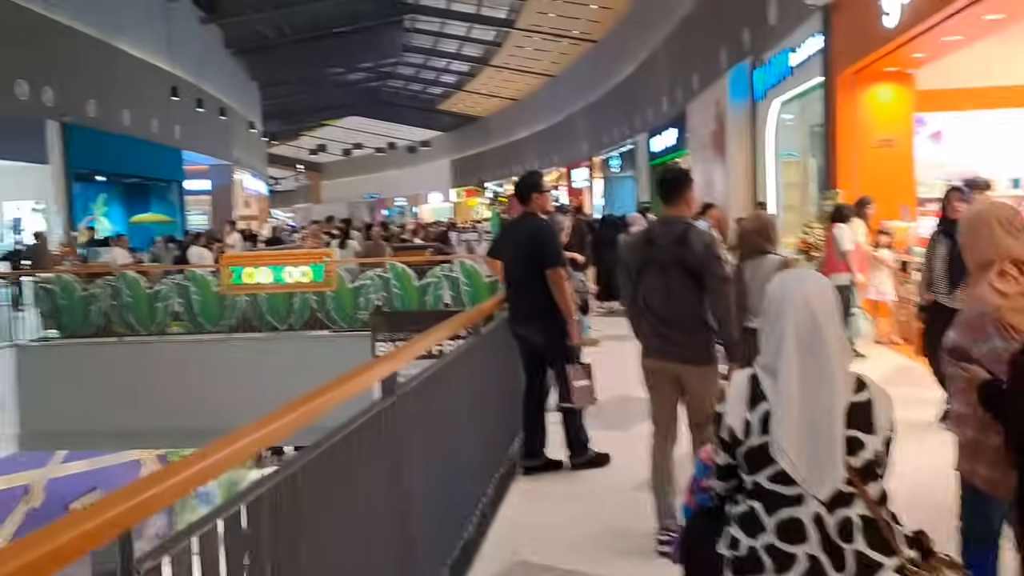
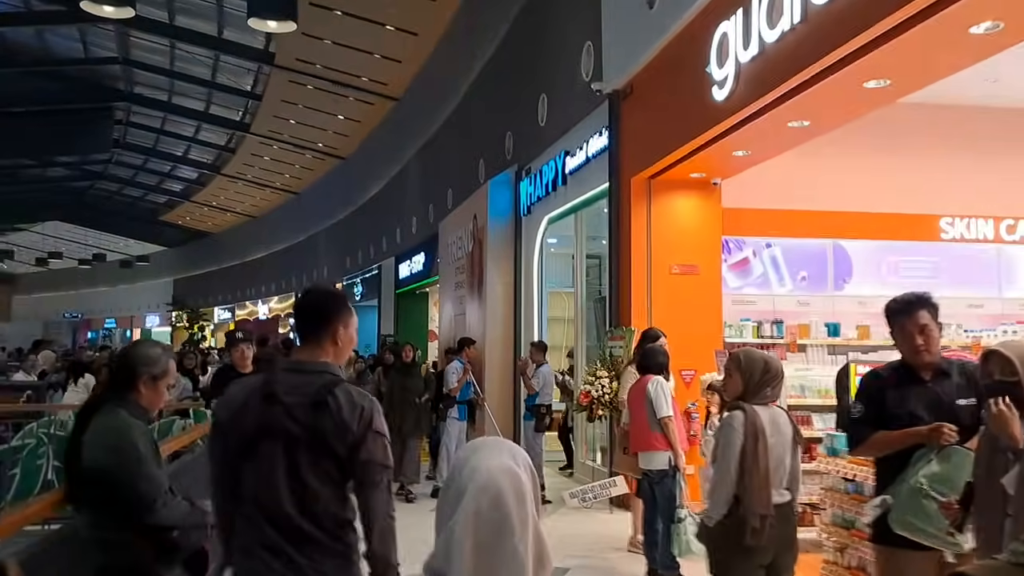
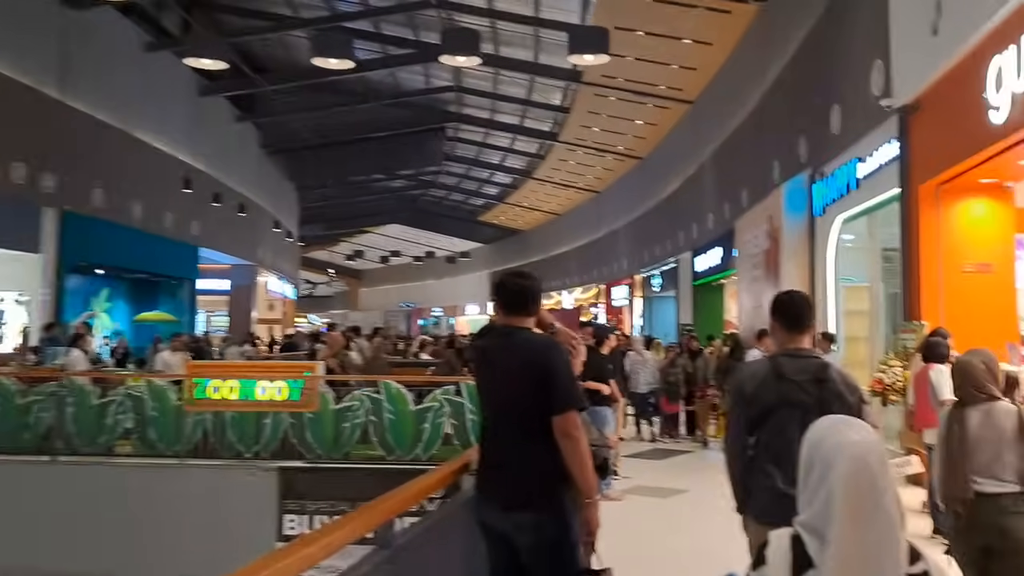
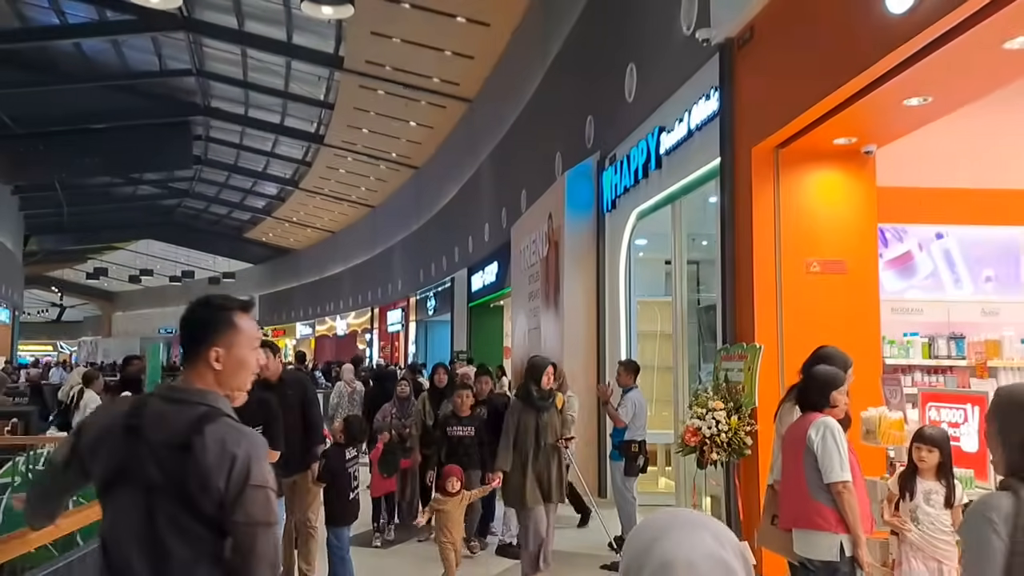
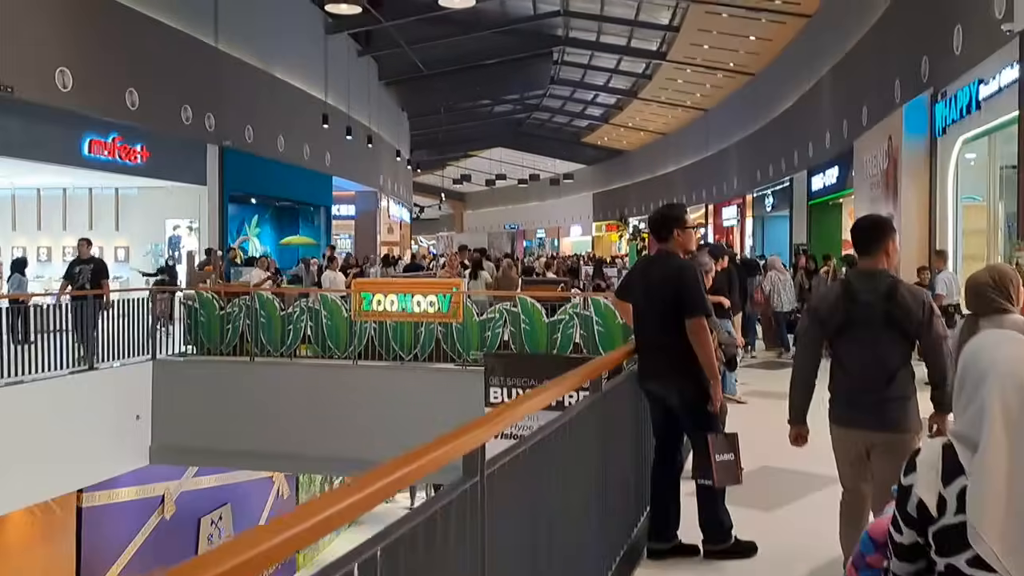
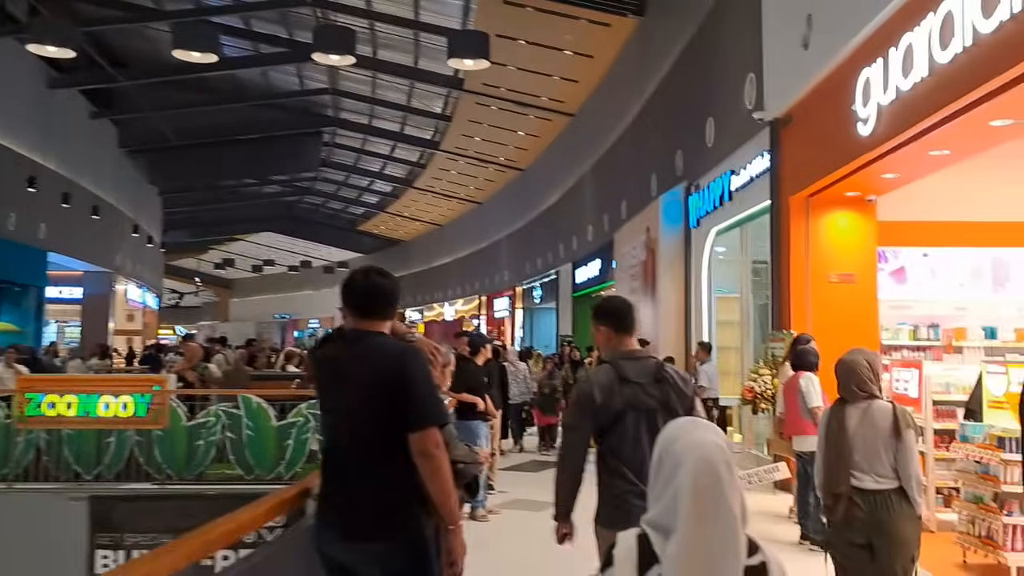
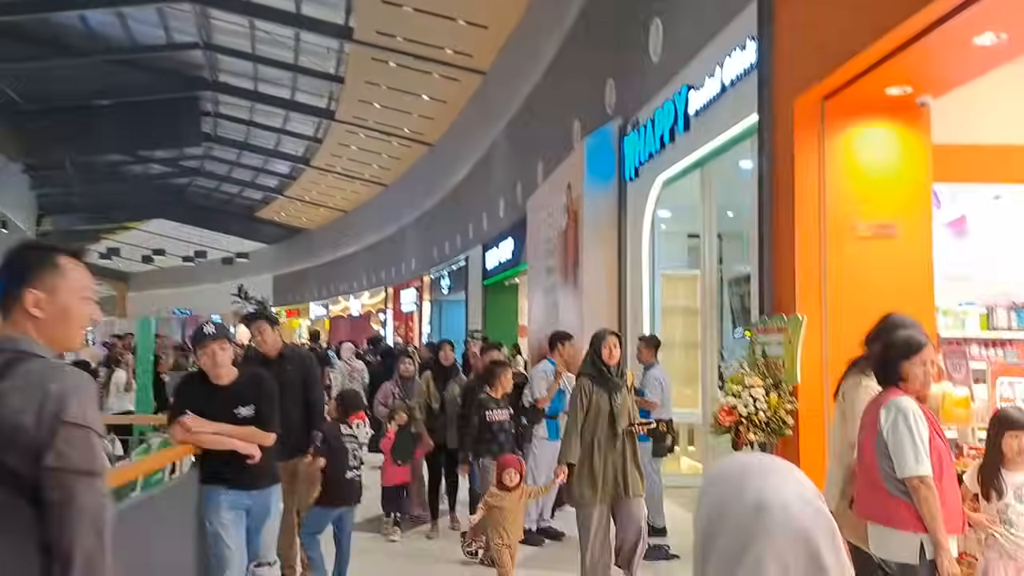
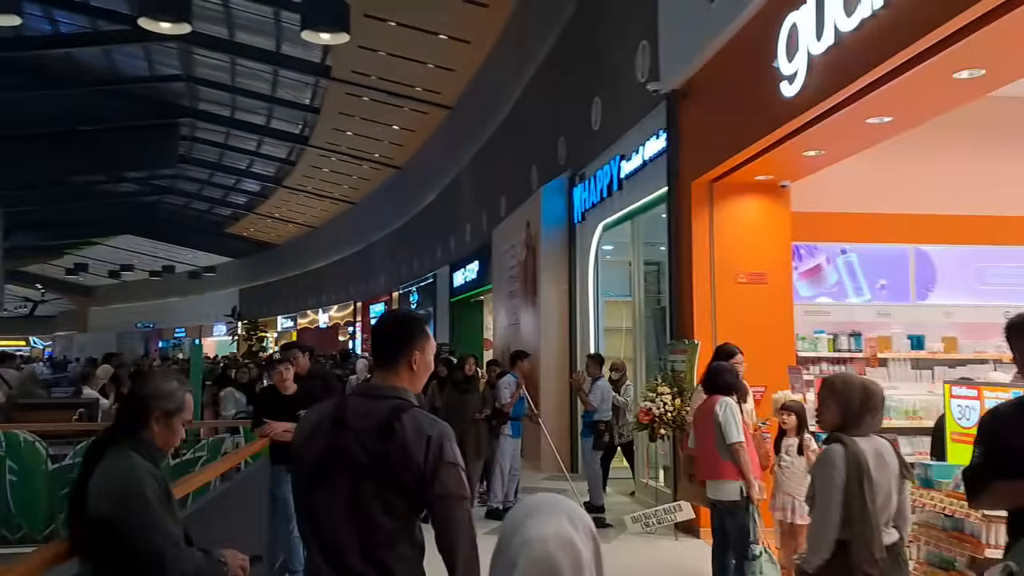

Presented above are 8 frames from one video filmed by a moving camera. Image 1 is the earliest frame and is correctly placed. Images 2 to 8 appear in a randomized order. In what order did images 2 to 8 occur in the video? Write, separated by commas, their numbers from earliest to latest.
5, 3, 6, 2, 8, 4, 7
